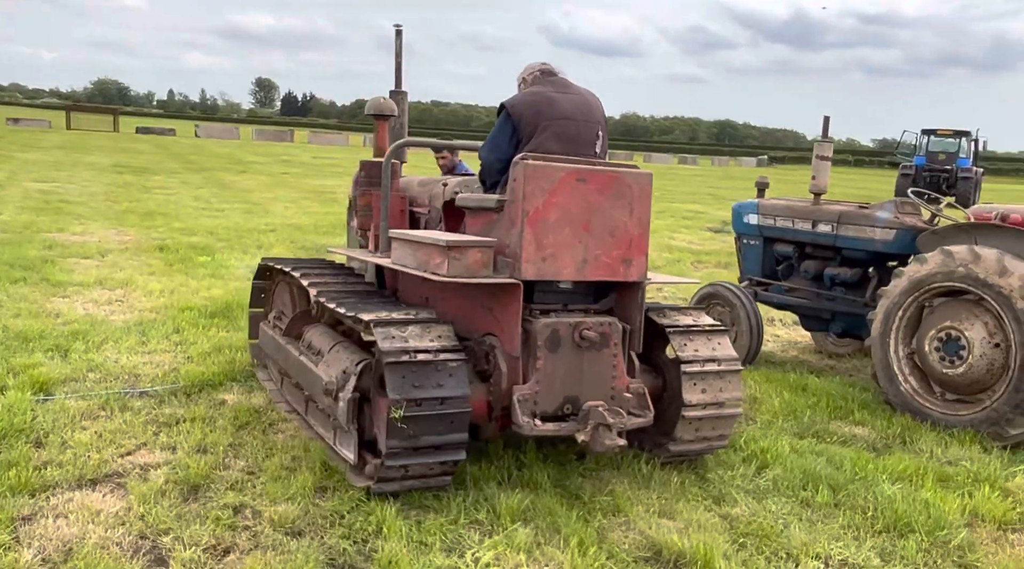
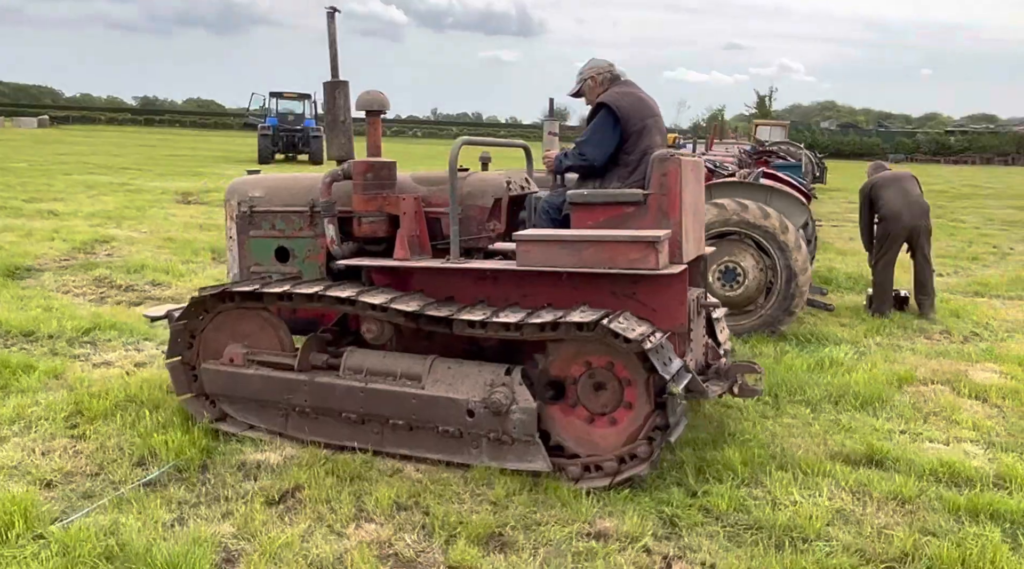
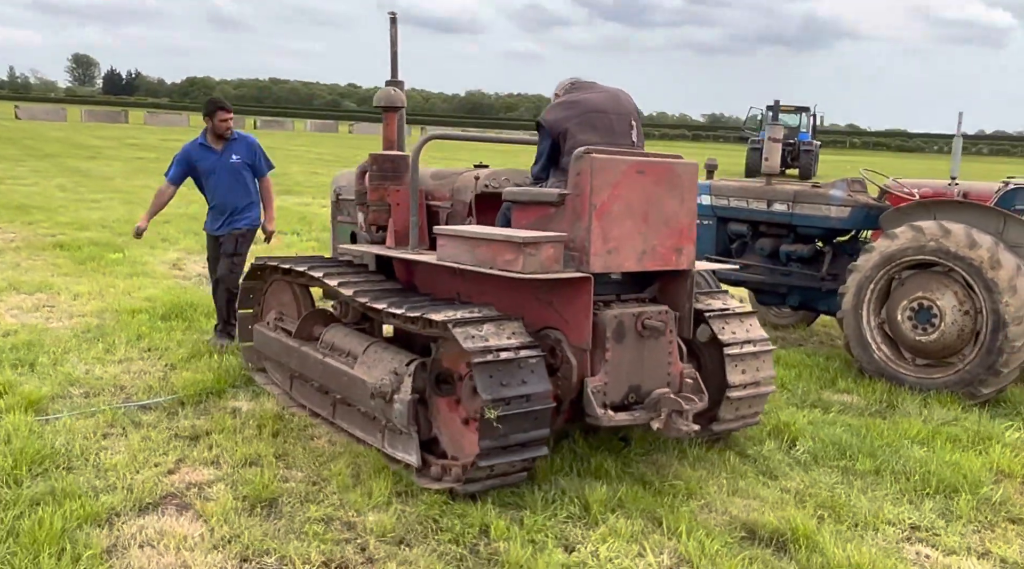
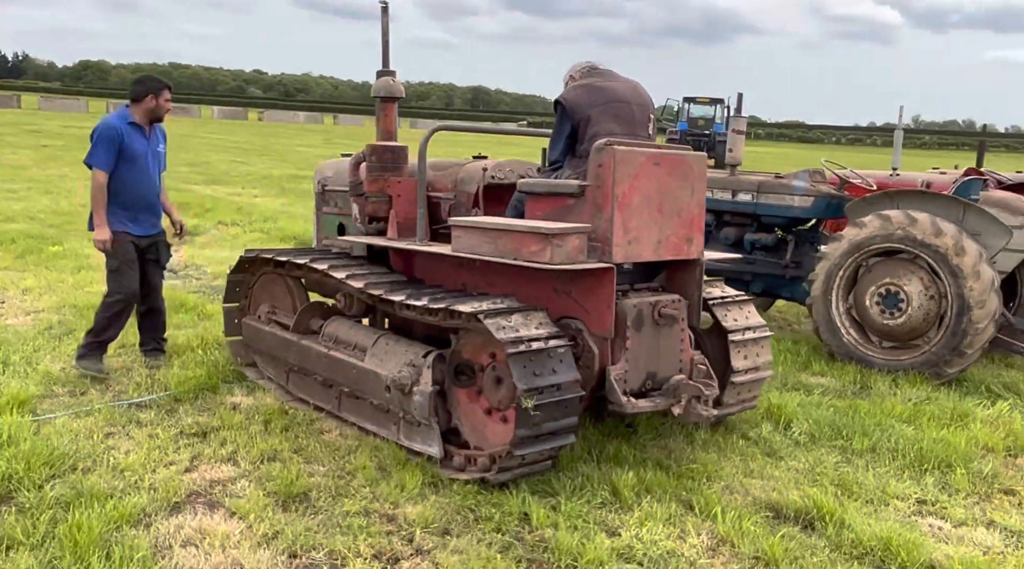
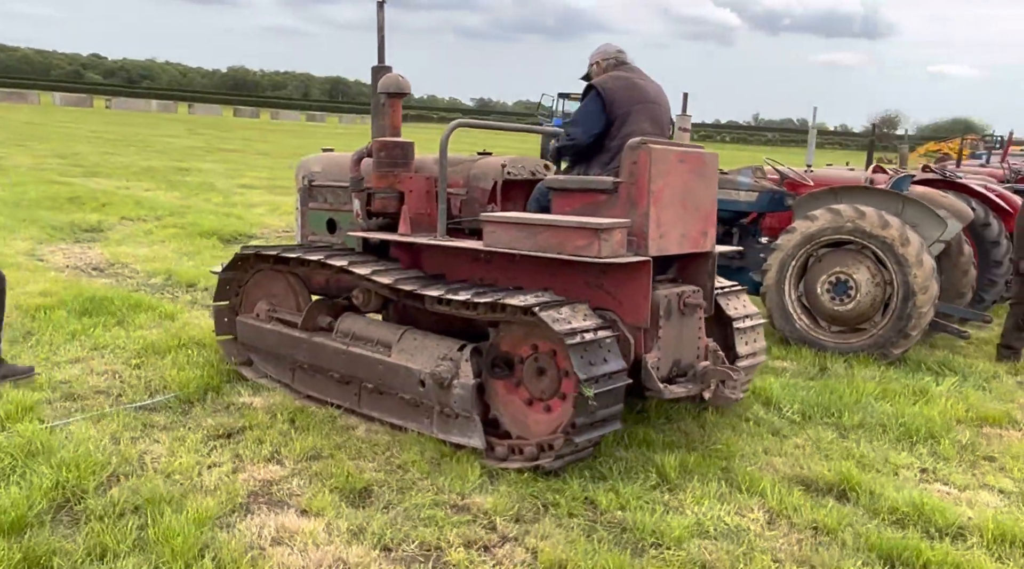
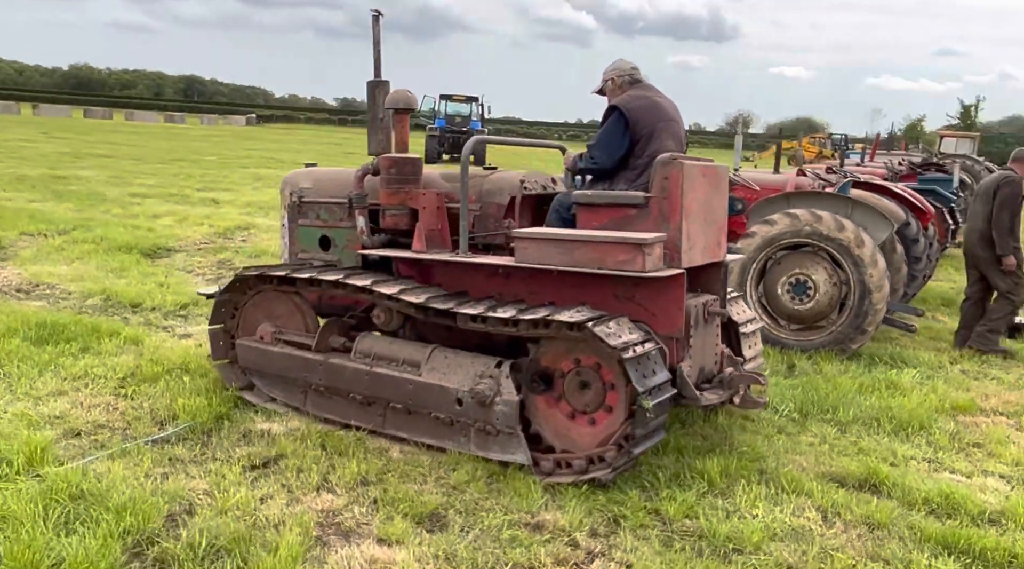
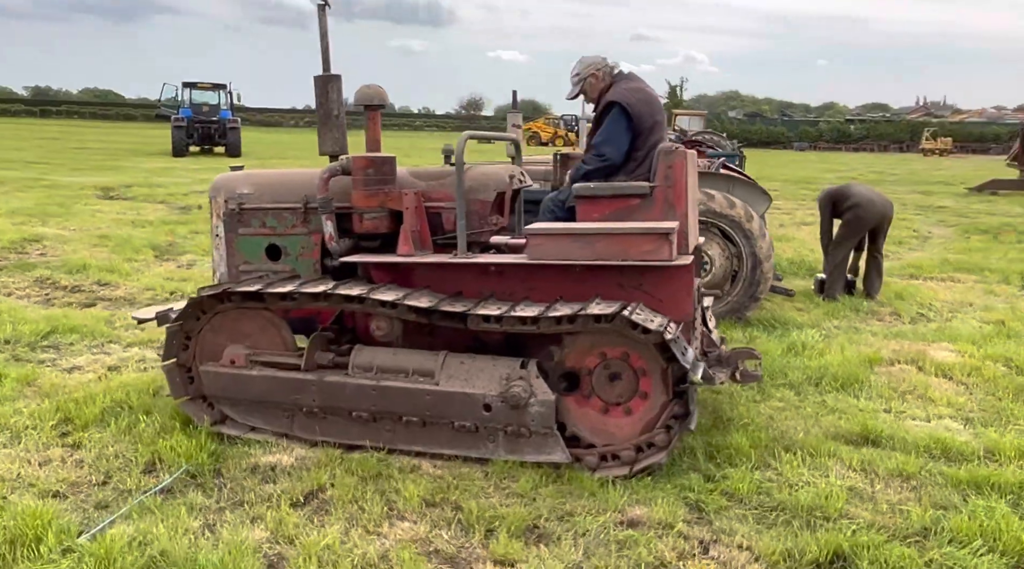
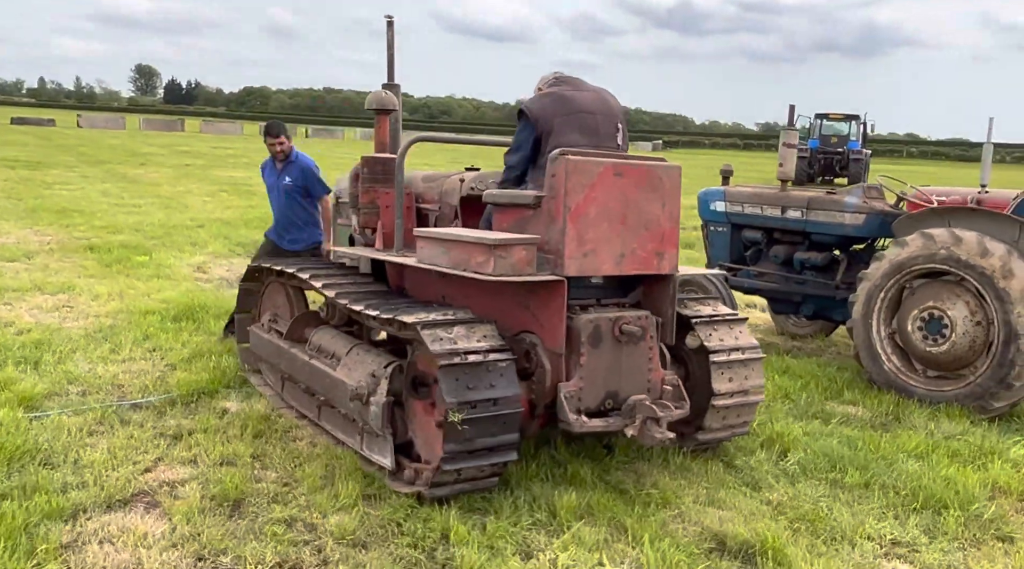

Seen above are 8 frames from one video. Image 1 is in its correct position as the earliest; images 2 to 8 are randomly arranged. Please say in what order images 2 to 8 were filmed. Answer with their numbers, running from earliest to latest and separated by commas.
8, 3, 4, 5, 6, 2, 7
